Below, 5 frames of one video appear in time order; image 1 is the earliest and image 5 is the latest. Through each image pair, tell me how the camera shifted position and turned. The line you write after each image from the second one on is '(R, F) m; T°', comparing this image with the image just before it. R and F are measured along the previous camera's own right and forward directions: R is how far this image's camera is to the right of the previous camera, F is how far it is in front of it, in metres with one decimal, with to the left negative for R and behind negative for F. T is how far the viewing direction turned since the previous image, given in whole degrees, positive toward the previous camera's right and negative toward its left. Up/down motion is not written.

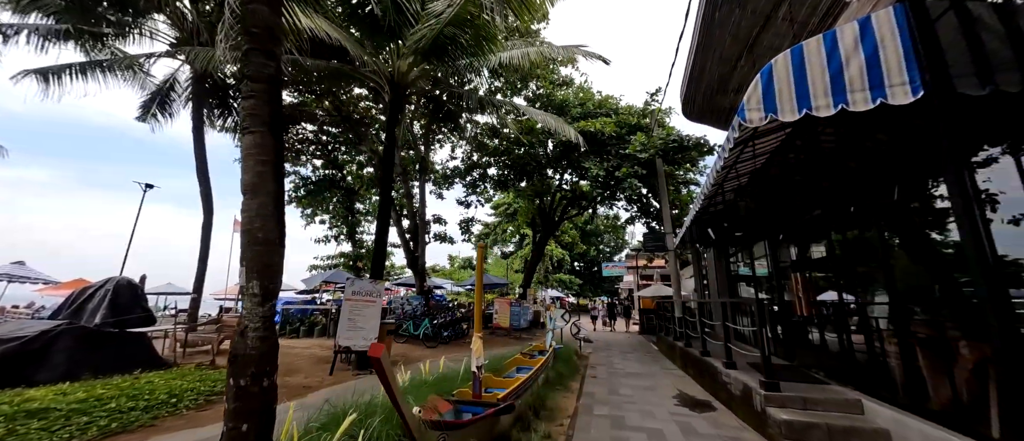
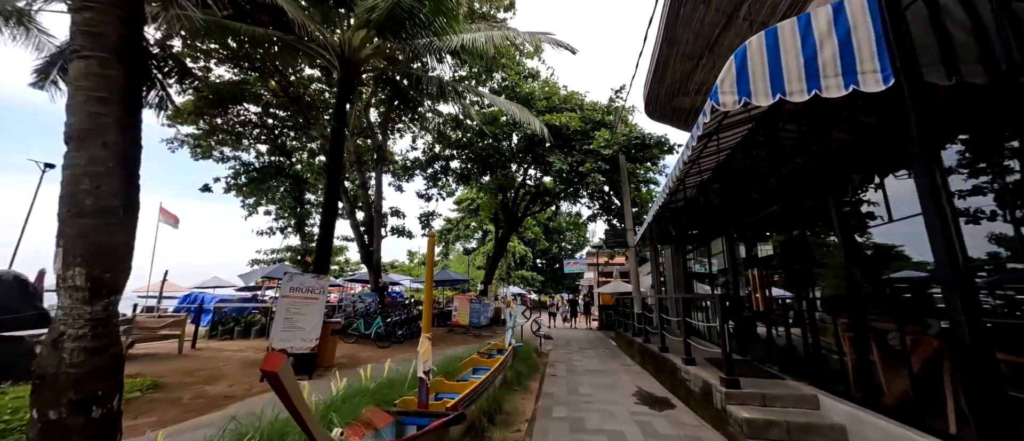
(+0.1, +0.3) m; +6°
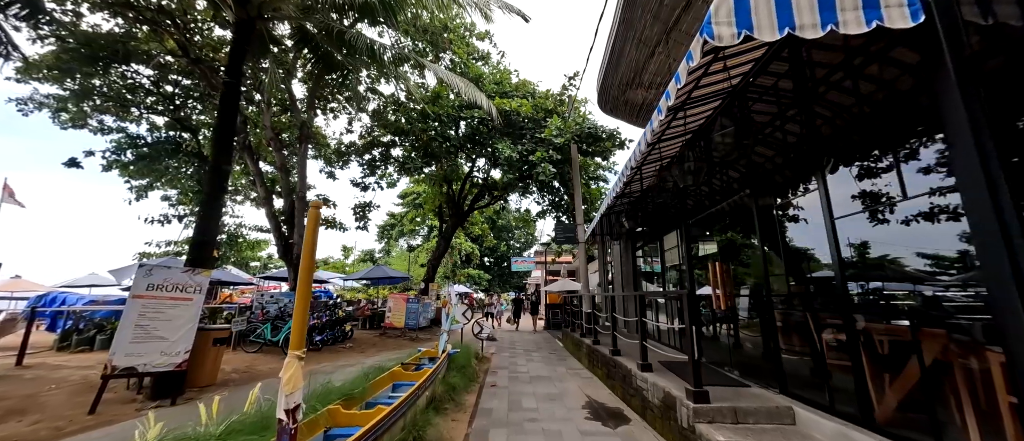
(+0.2, +0.8) m; +8°
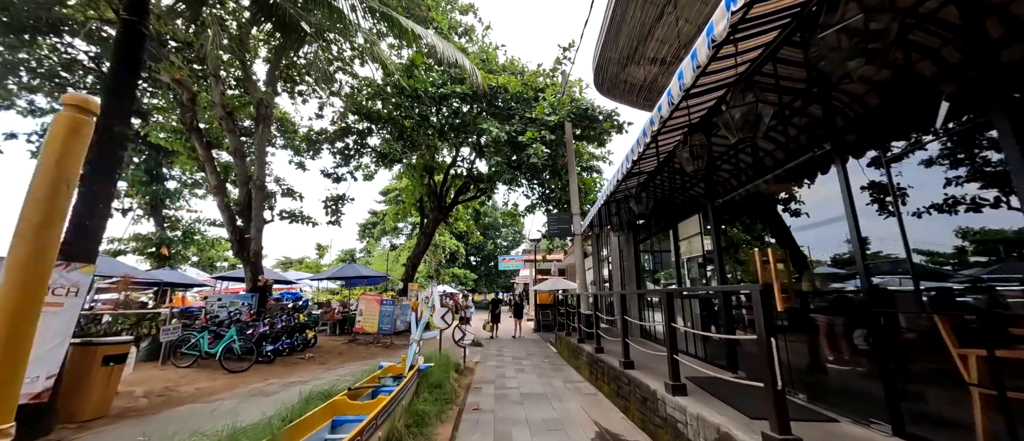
(0.0, +1.0) m; +2°
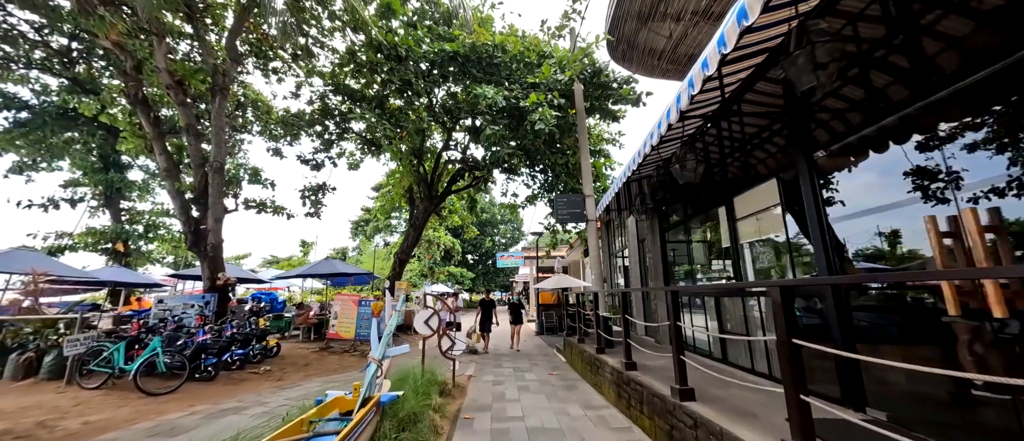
(0.0, +1.3) m; 0°
